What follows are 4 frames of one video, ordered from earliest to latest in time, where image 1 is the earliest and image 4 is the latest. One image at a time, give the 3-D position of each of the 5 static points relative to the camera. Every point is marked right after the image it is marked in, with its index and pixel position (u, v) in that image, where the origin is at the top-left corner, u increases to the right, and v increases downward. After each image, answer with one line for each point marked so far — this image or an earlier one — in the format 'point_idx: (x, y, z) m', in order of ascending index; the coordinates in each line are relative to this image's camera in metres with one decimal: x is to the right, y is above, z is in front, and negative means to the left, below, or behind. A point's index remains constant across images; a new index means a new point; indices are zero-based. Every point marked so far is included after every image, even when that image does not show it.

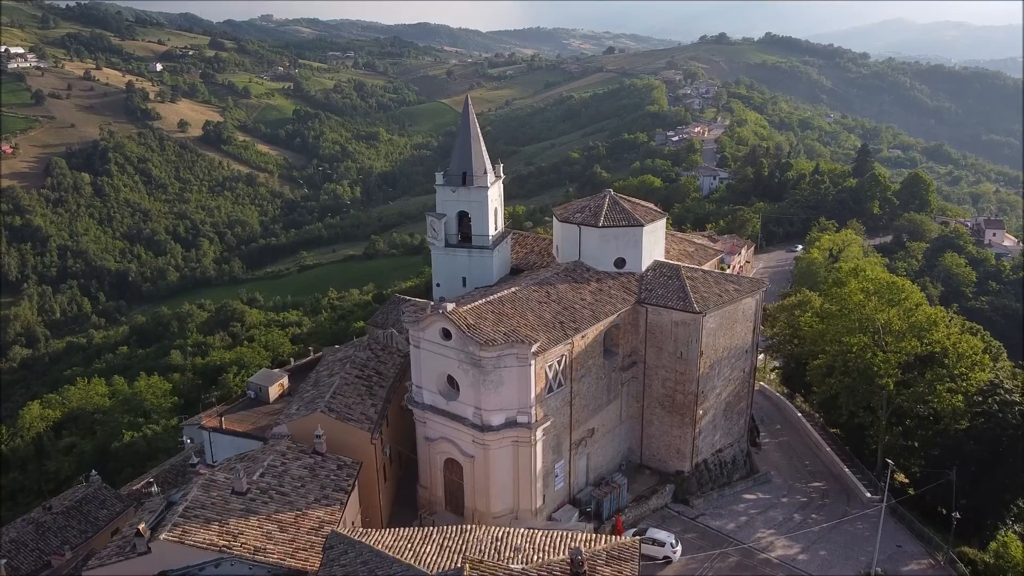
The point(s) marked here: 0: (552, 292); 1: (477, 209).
0: (+1.1, -0.1, +17.5) m
1: (-1.0, +2.2, +18.6) m
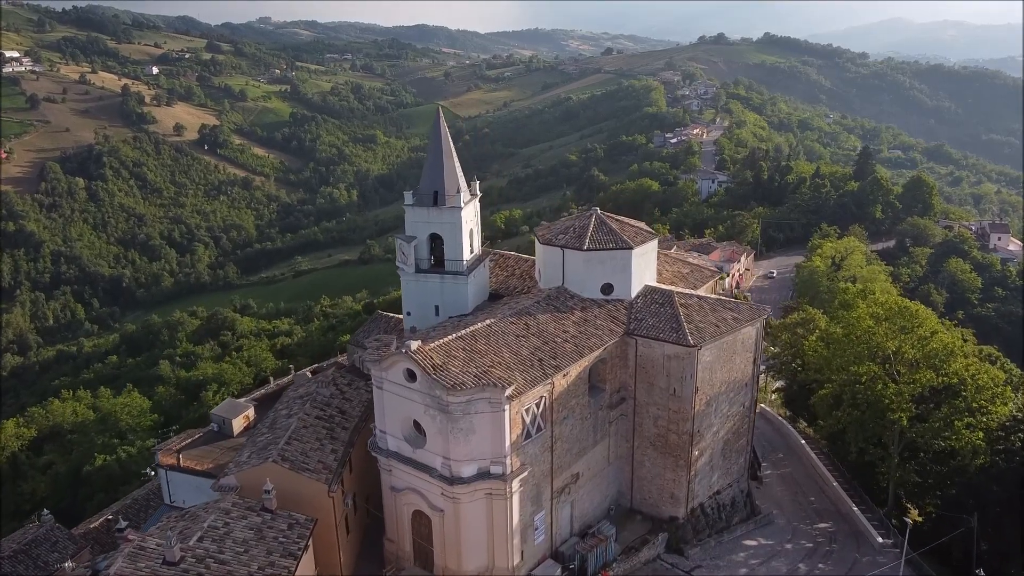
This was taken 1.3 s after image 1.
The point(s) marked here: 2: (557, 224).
0: (+0.5, -0.9, +15.9) m
1: (-1.6, +1.5, +17.0) m
2: (+1.3, +1.8, +18.7) m
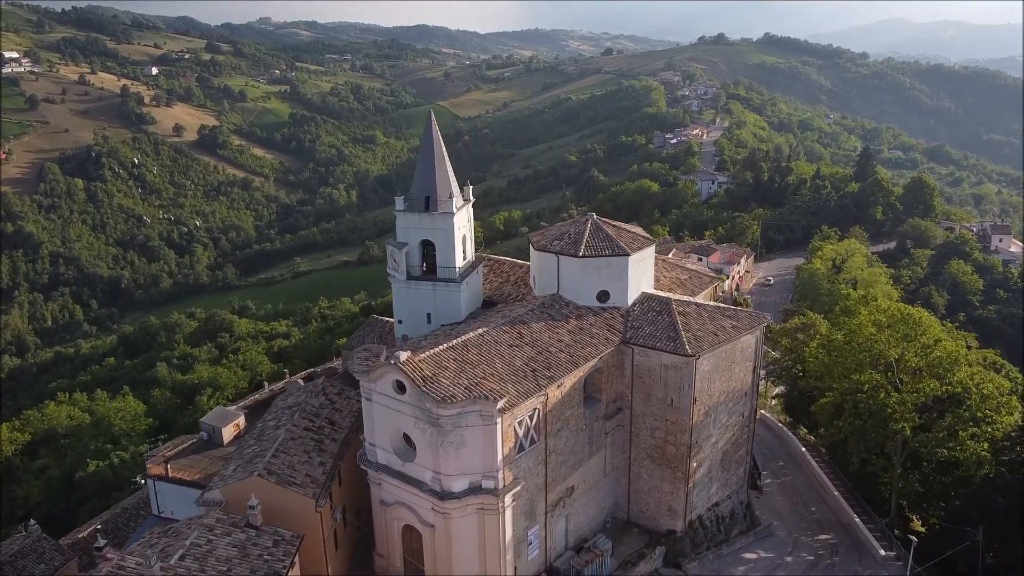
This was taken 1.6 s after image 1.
0: (+0.3, -1.0, +15.5) m
1: (-1.8, +1.3, +16.6) m
2: (+1.1, +1.6, +18.3) m
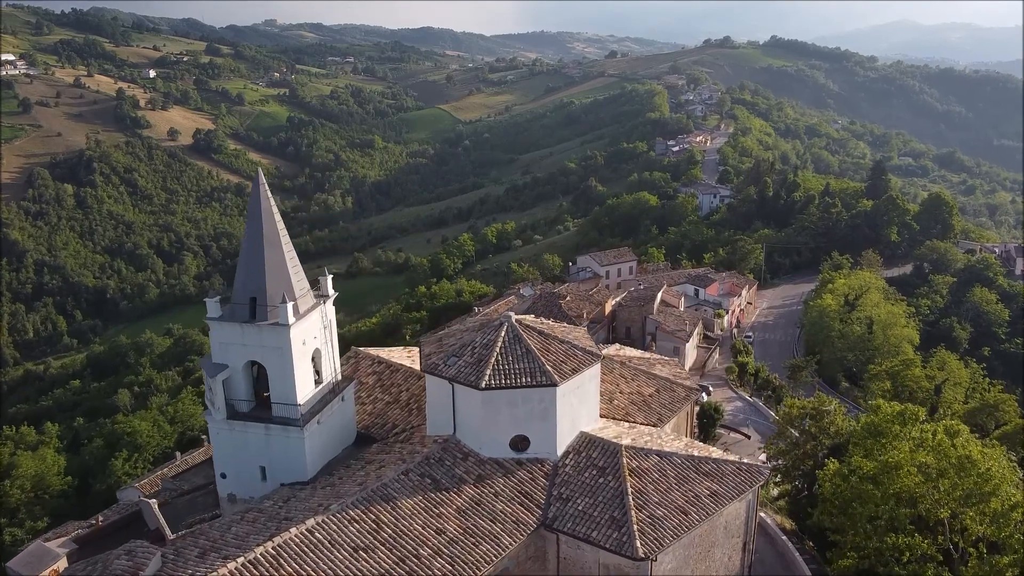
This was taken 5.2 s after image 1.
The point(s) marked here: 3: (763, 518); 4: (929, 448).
0: (-1.9, -3.5, +10.0) m
1: (-3.9, -1.2, +11.1) m
2: (-1.1, -0.8, +12.8) m
3: (+7.4, -7.3, +19.6) m
4: (+8.9, -3.2, +14.3) m
